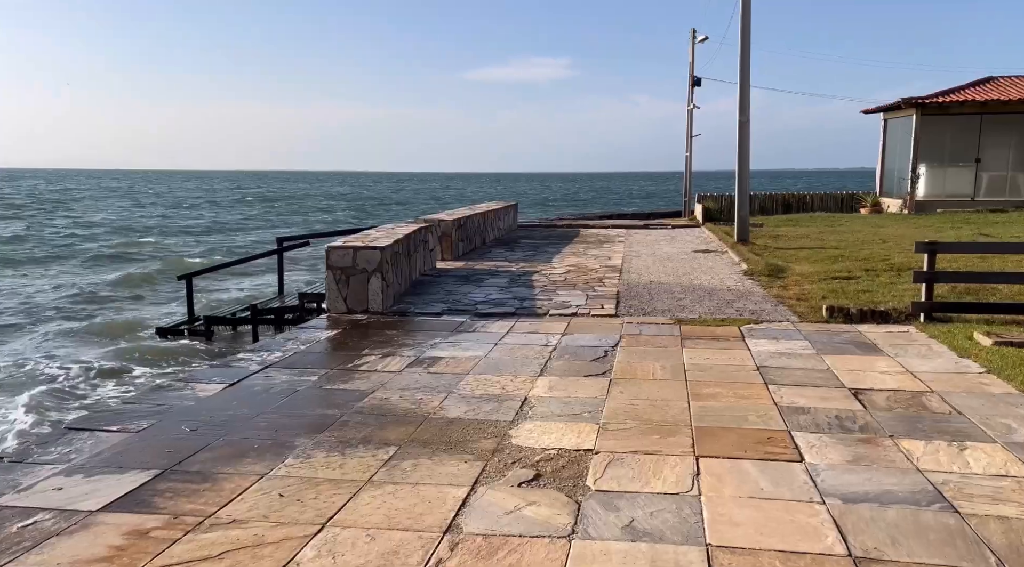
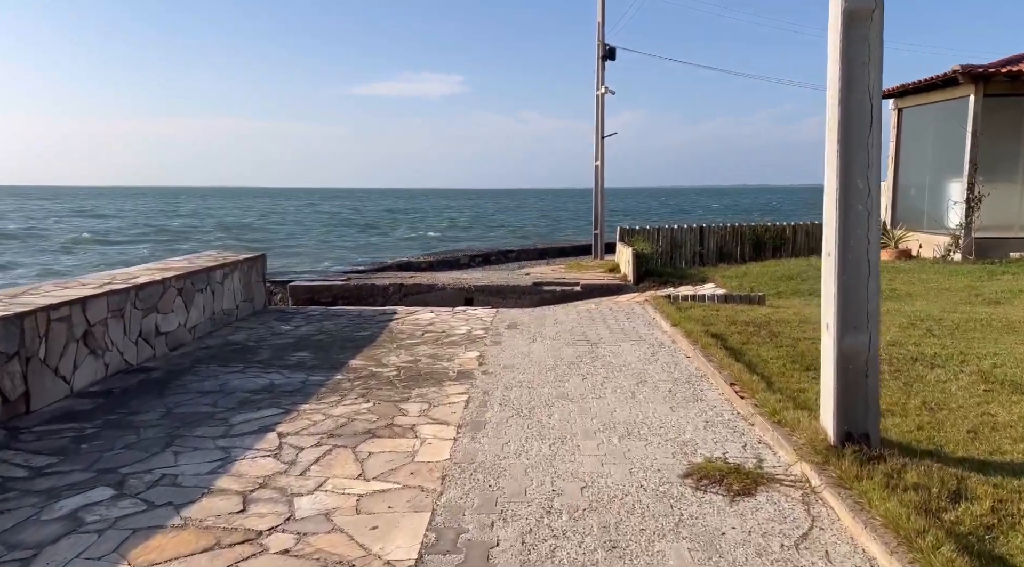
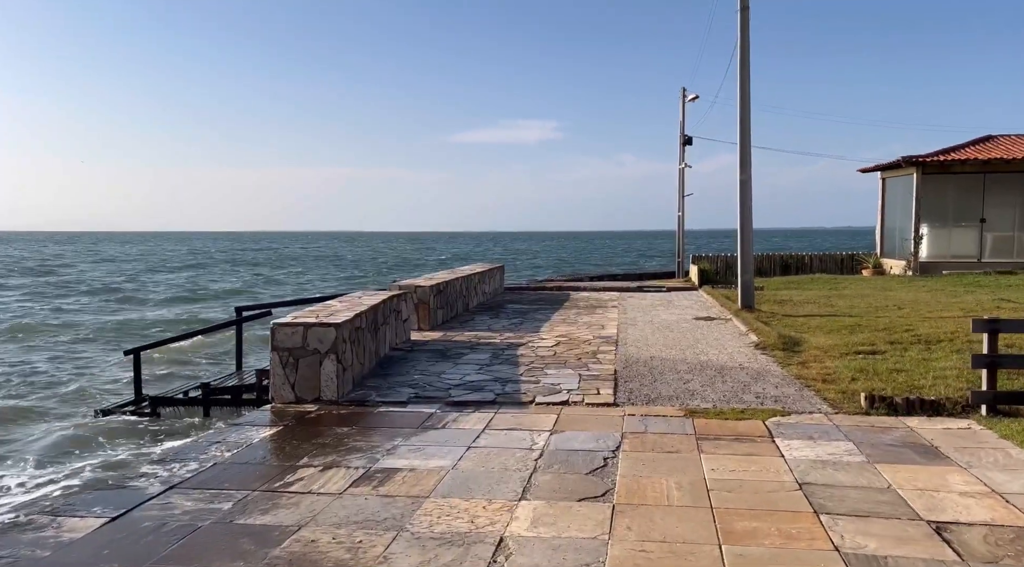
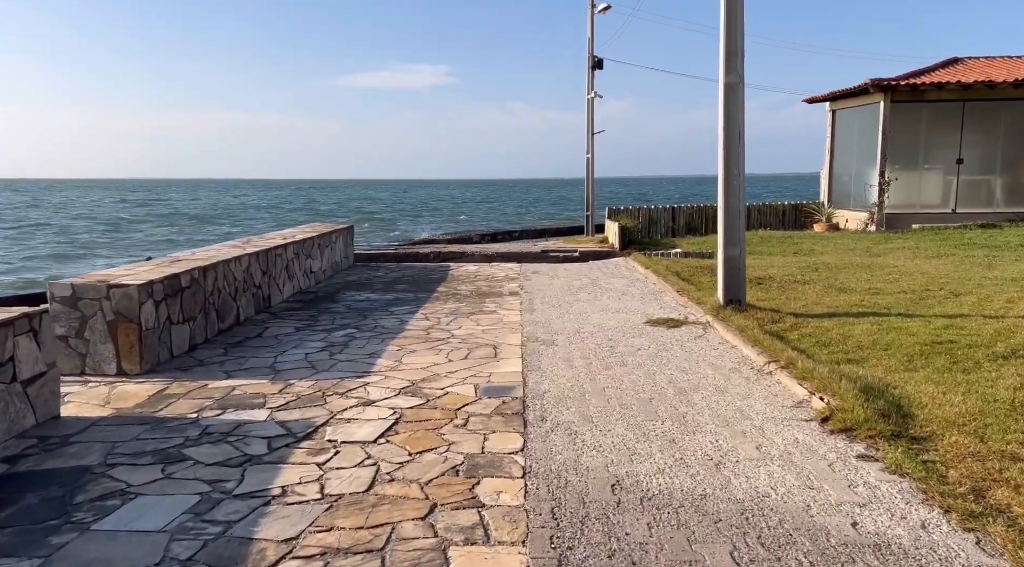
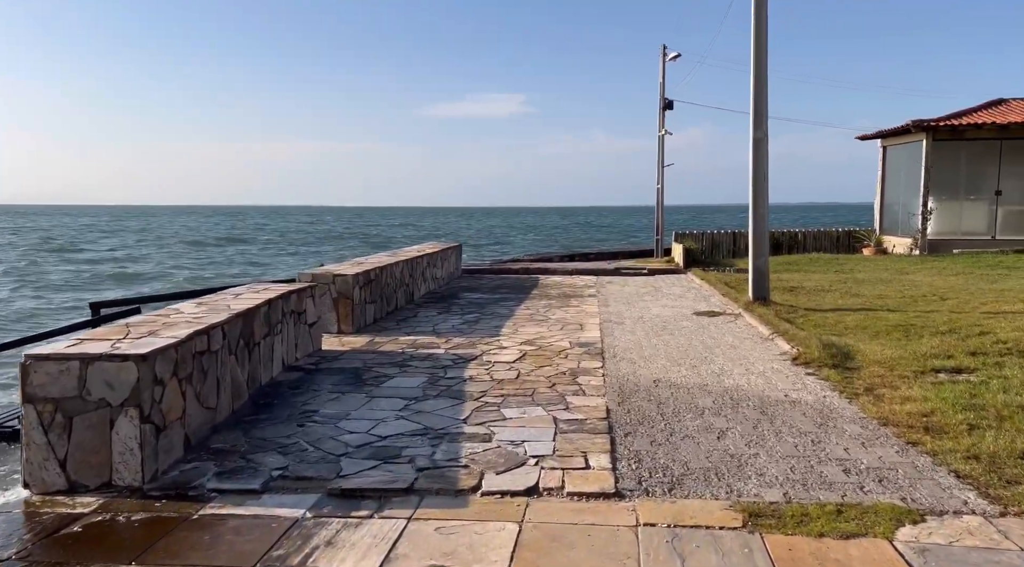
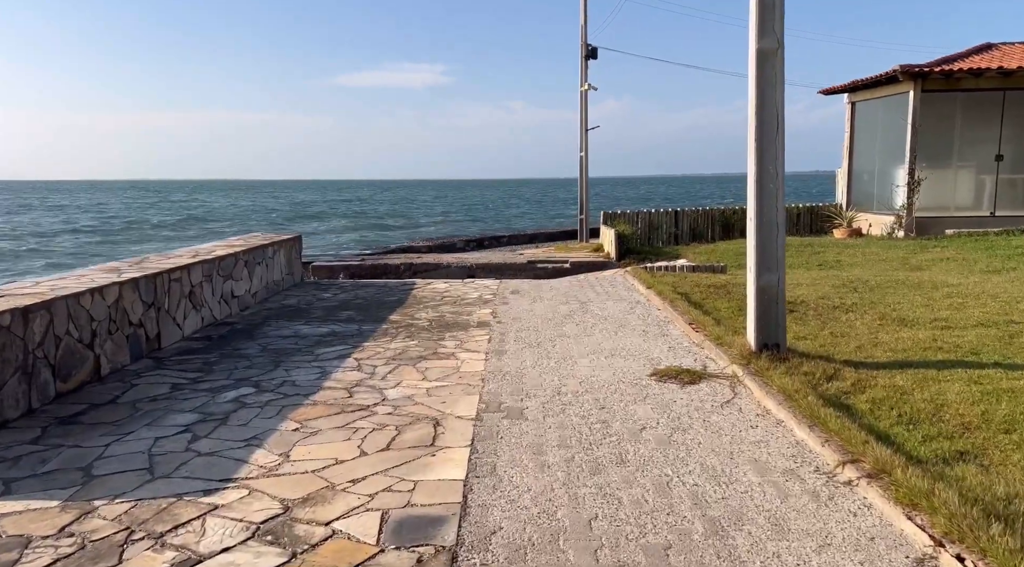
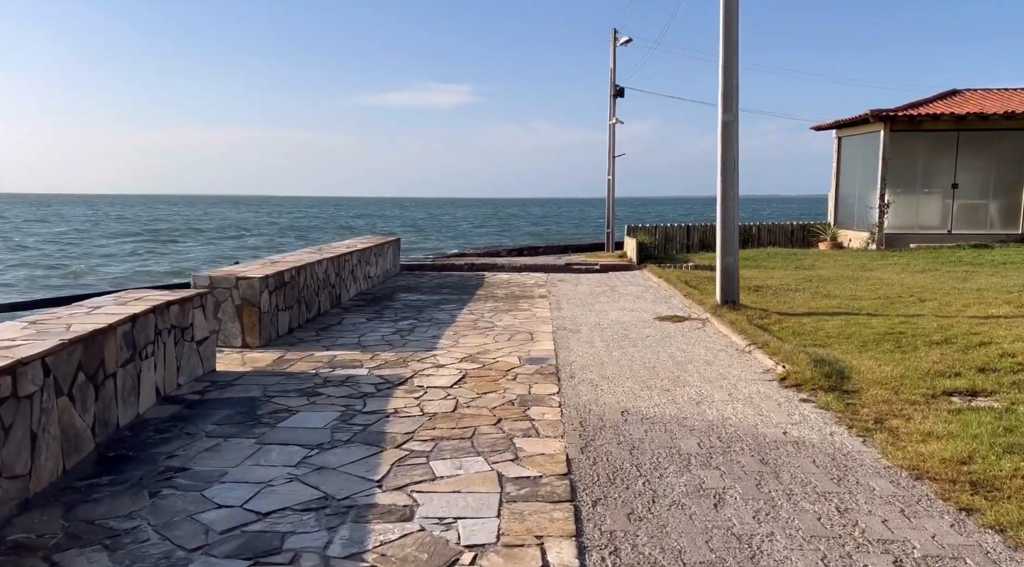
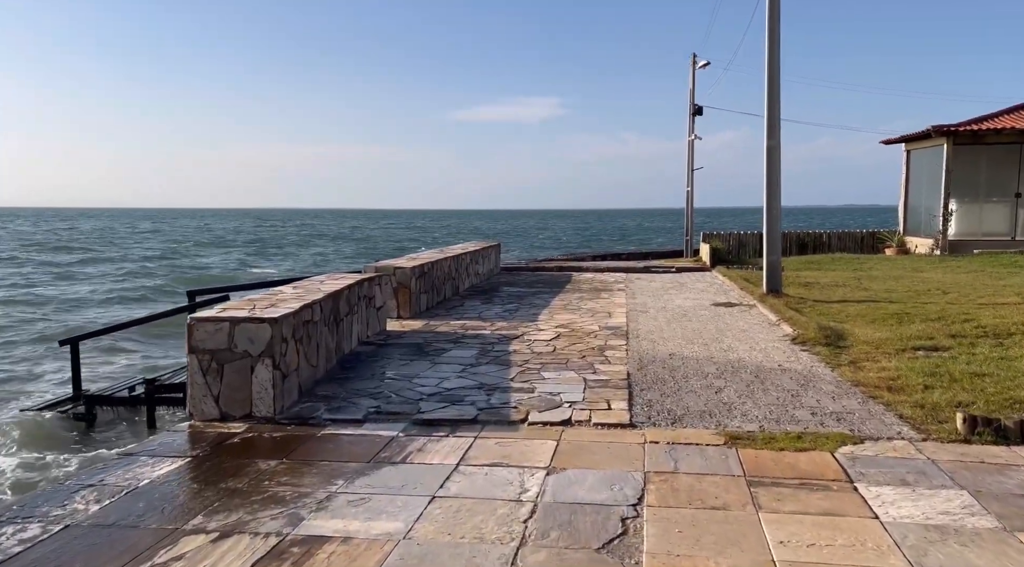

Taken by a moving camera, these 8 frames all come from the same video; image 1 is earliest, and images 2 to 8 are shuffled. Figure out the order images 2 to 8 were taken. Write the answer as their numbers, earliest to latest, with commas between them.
3, 8, 5, 7, 4, 6, 2
